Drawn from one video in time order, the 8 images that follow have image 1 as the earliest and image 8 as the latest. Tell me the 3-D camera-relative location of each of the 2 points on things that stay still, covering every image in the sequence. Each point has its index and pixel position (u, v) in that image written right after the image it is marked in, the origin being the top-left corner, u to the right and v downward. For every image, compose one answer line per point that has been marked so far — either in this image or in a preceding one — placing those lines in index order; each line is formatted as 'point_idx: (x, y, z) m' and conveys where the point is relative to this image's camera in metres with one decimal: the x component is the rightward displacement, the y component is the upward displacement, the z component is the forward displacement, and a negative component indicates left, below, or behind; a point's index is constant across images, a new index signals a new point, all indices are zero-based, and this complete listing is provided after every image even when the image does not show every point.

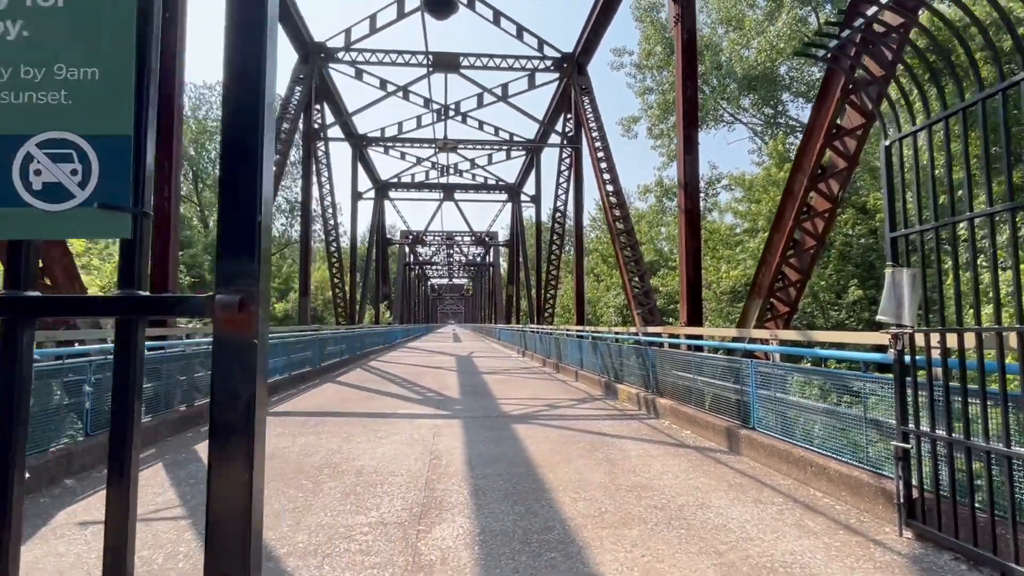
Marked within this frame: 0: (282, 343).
0: (-4.2, -1.0, +11.9) m
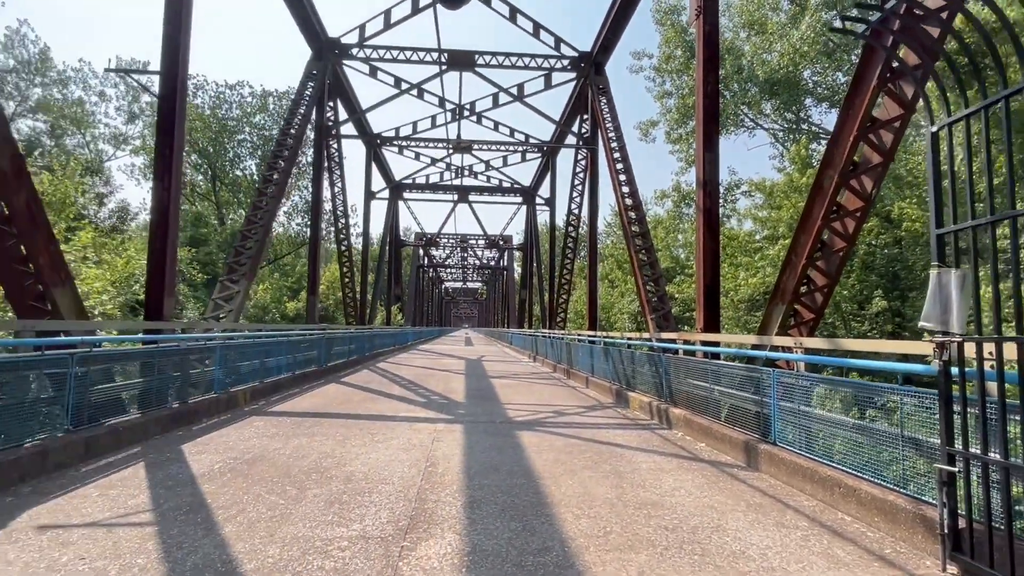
0: (-4.0, -0.9, +11.6) m
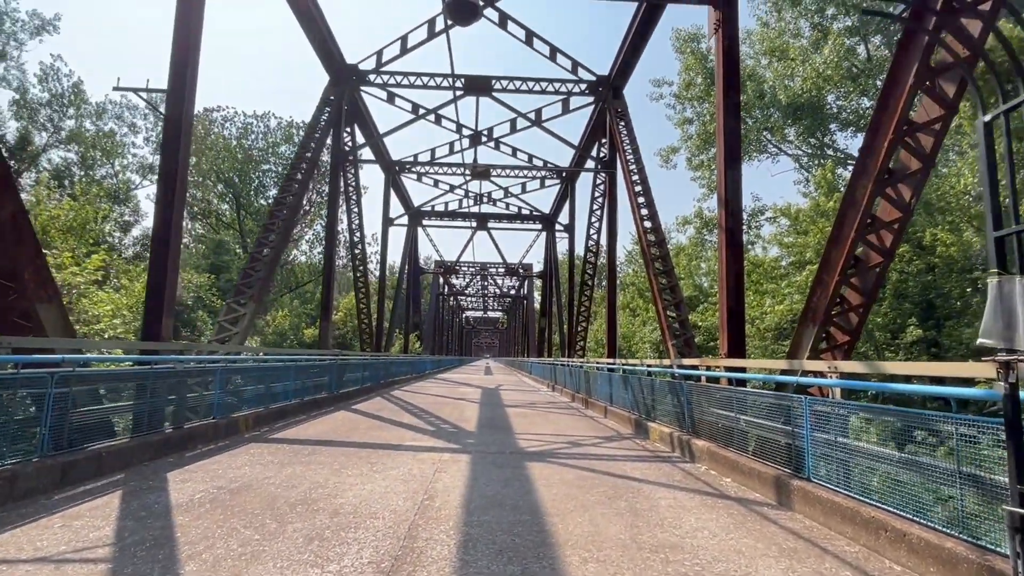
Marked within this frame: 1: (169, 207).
0: (-3.8, -1.4, +11.3) m
1: (-4.1, +0.9, +7.7) m
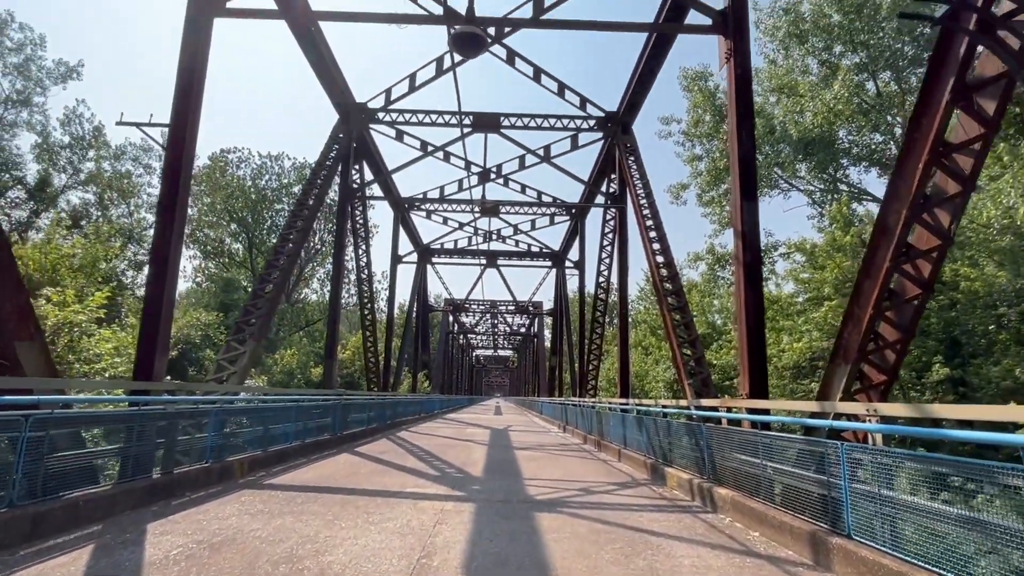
0: (-3.6, -2.0, +10.9) m
1: (-4.0, +0.5, +7.5) m
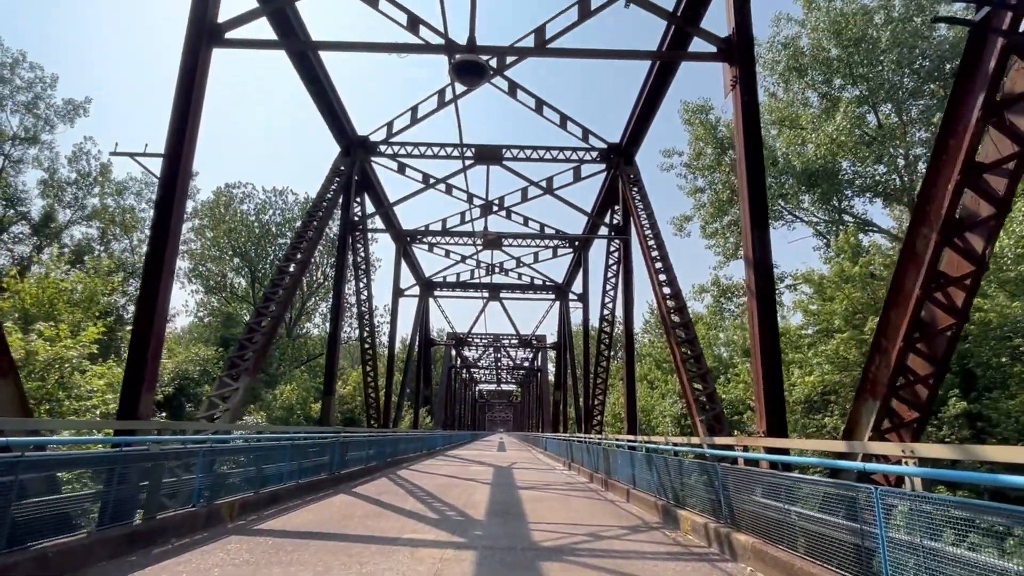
0: (-3.6, -2.5, +10.5) m
1: (-4.0, +0.1, +7.2) m
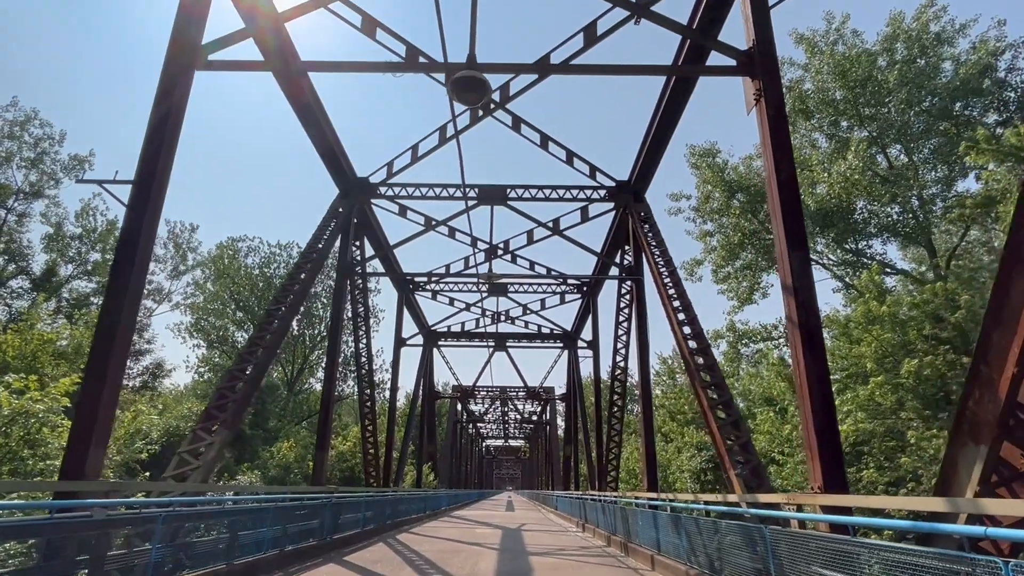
0: (-3.4, -3.2, +9.4) m
1: (-3.9, -0.2, +6.4) m
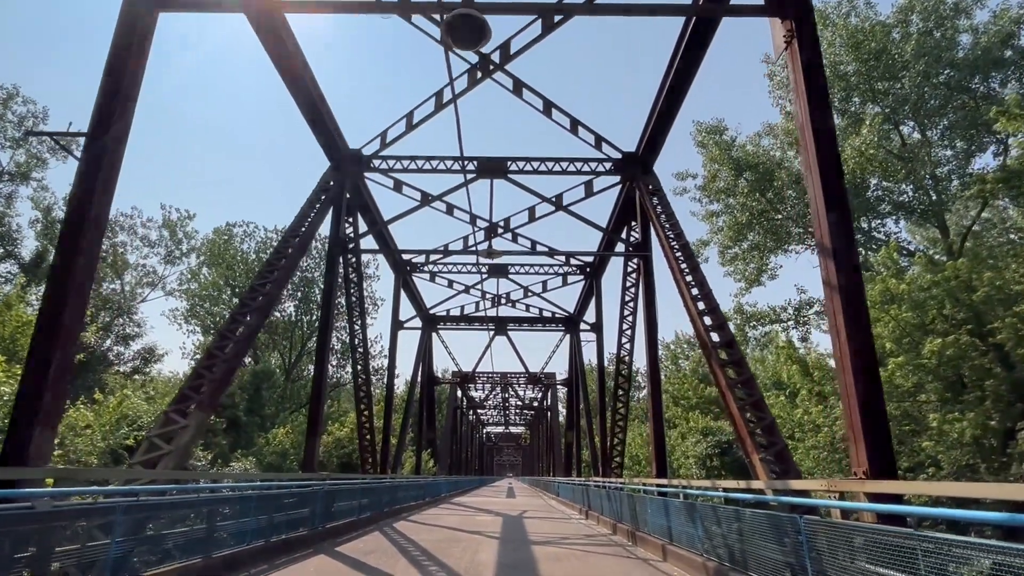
0: (-3.4, -2.8, +8.8) m
1: (-3.9, +0.1, +5.7) m
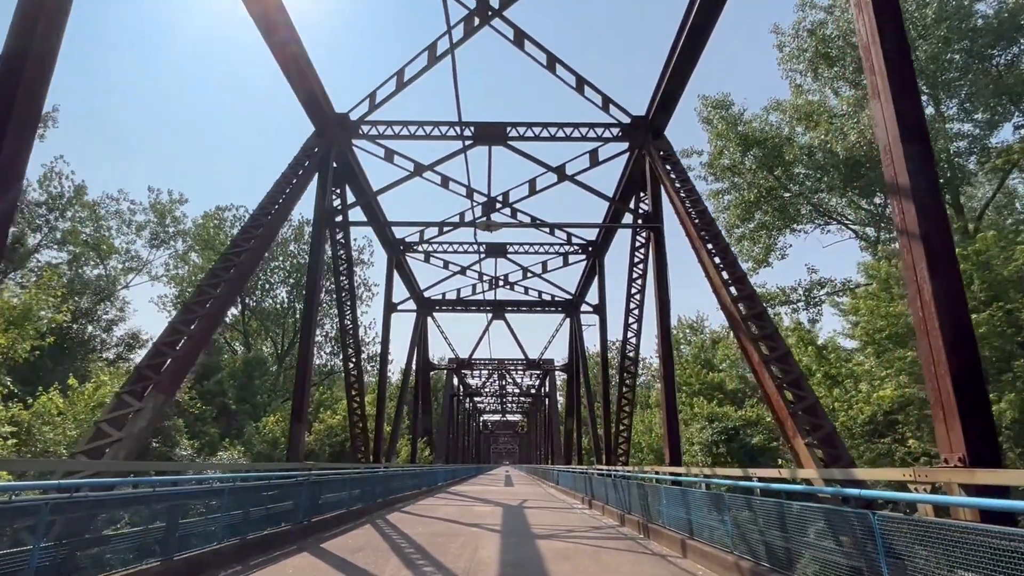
0: (-3.4, -2.4, +7.8) m
1: (-3.8, +0.4, +4.7) m
